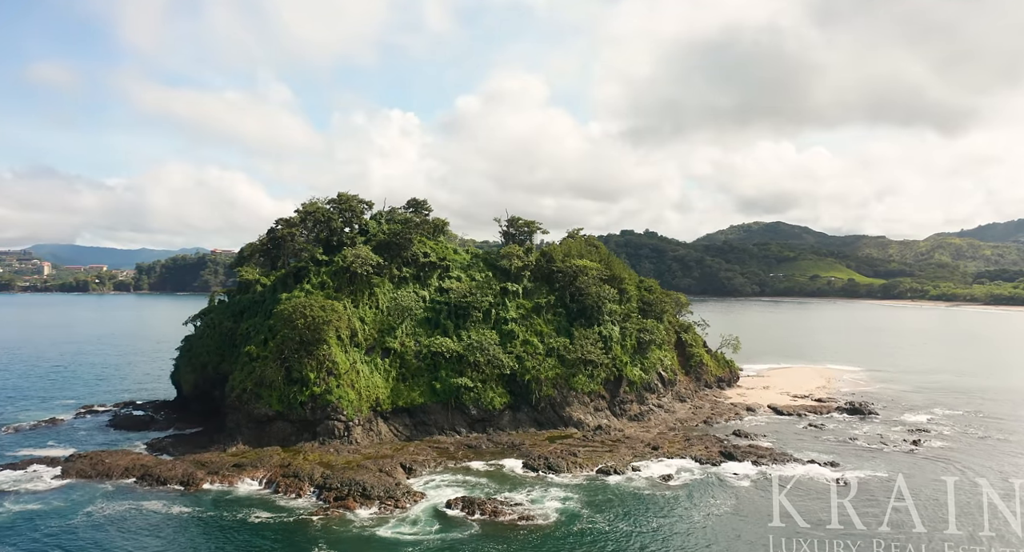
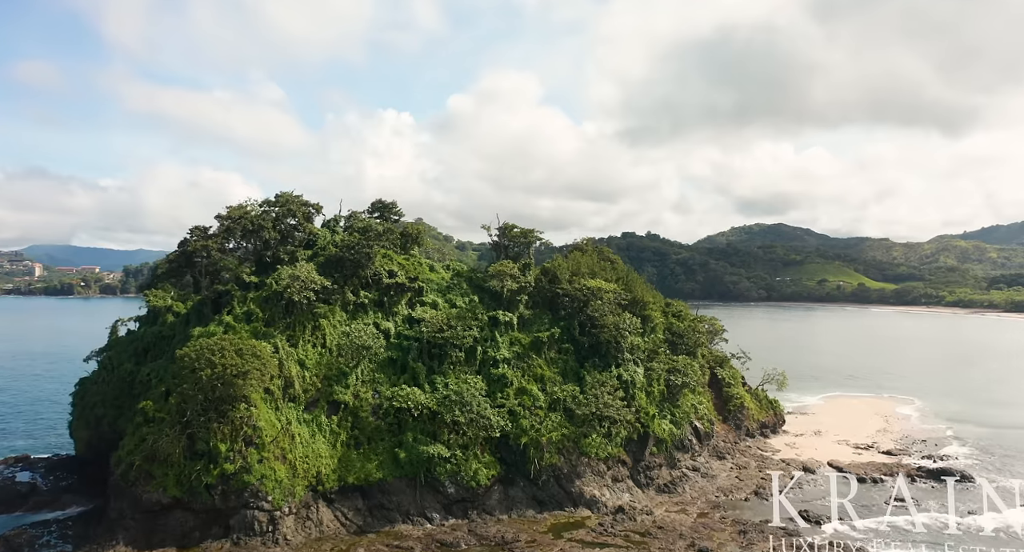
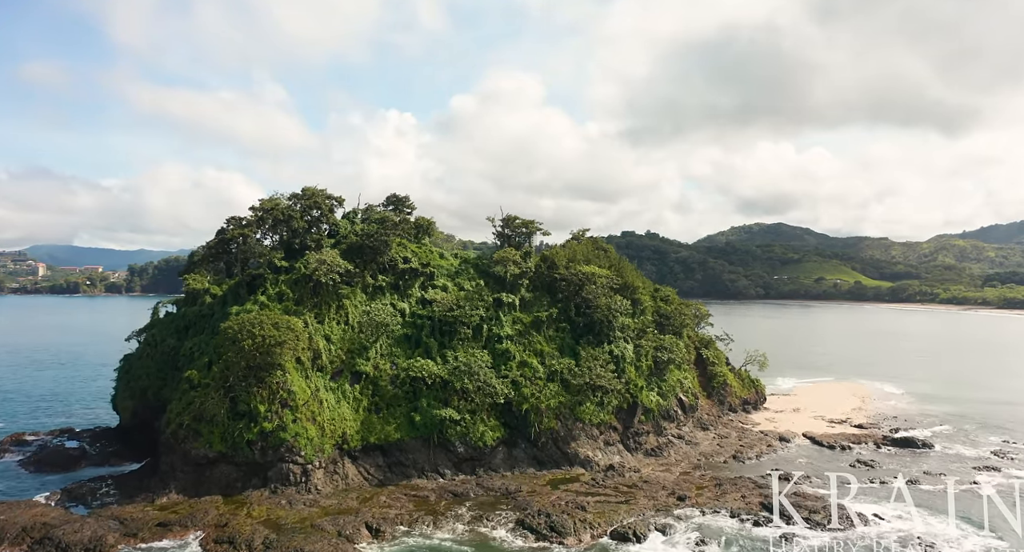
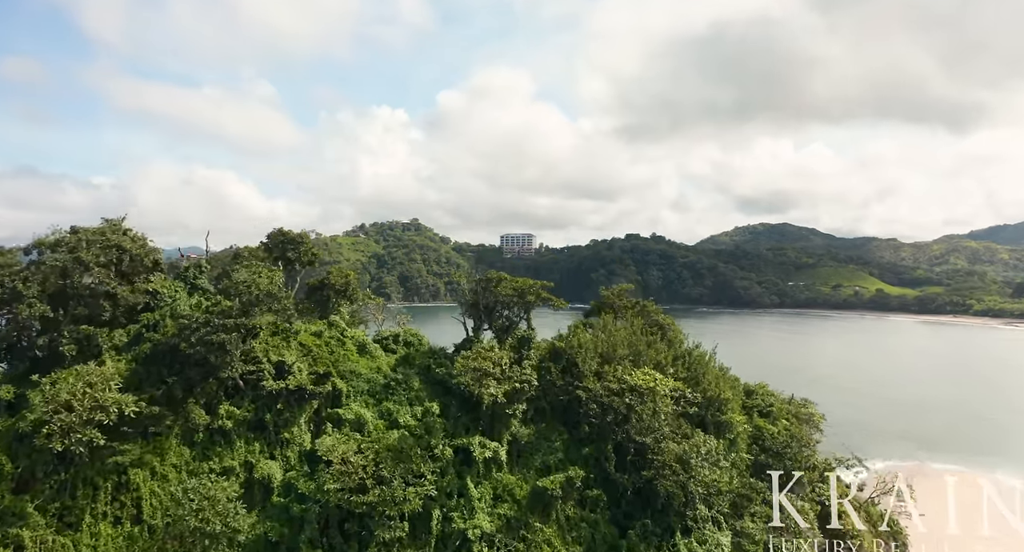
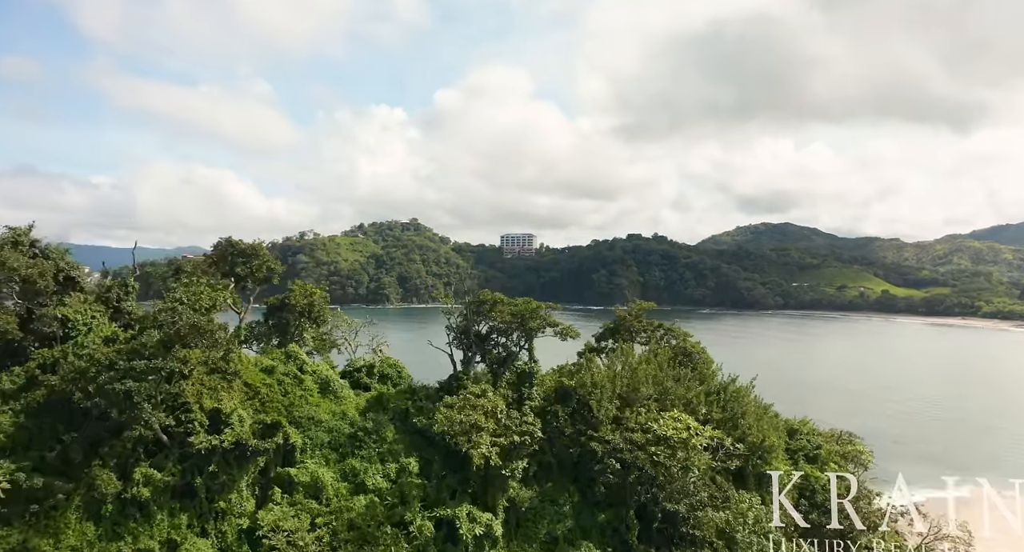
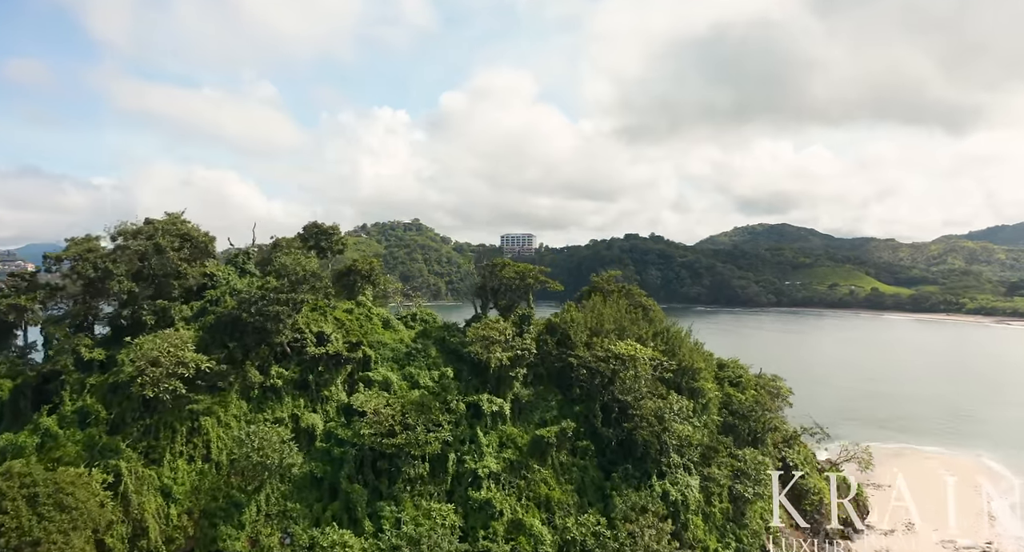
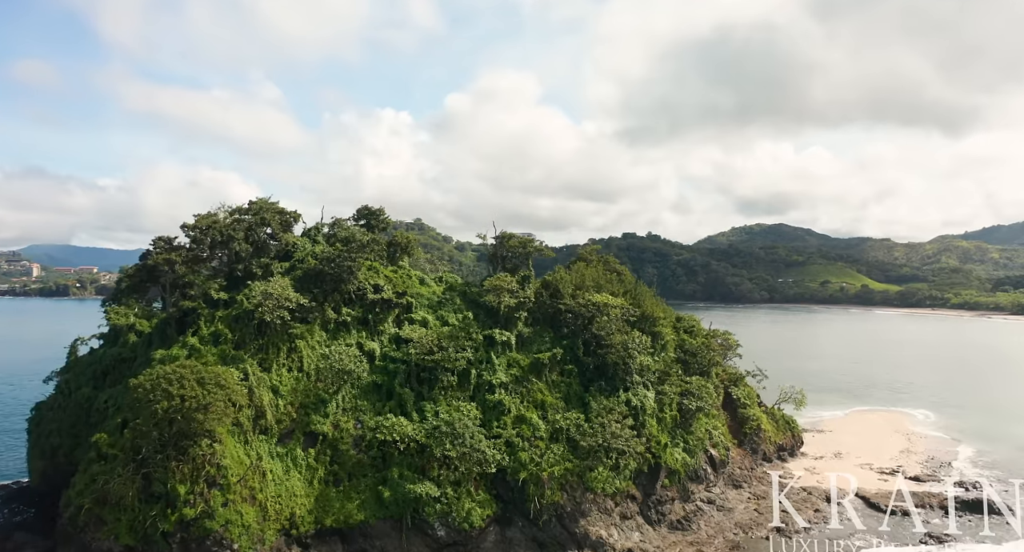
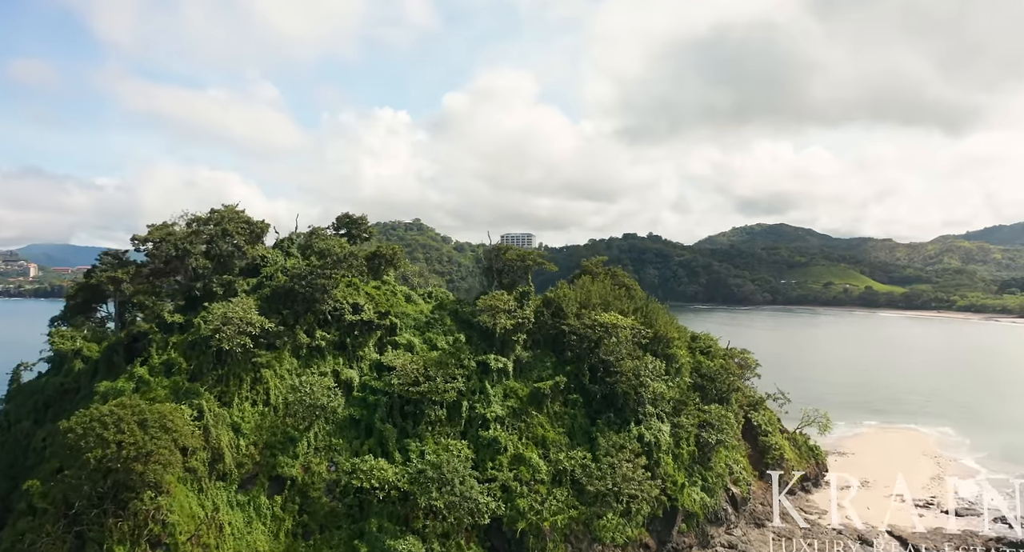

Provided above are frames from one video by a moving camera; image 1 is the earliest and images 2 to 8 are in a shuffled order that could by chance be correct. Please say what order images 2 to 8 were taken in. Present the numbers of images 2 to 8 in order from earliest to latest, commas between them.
3, 2, 7, 8, 6, 4, 5
